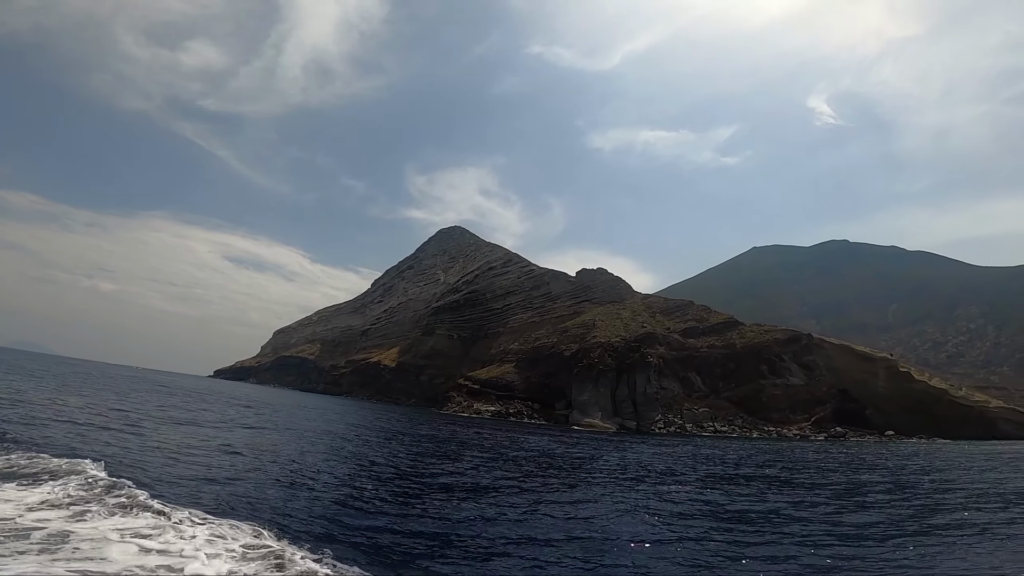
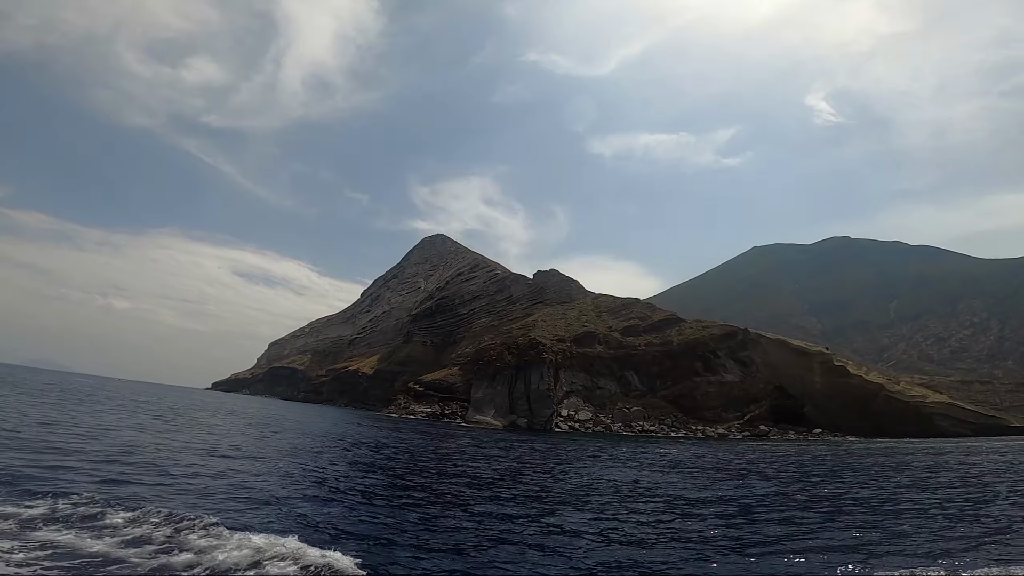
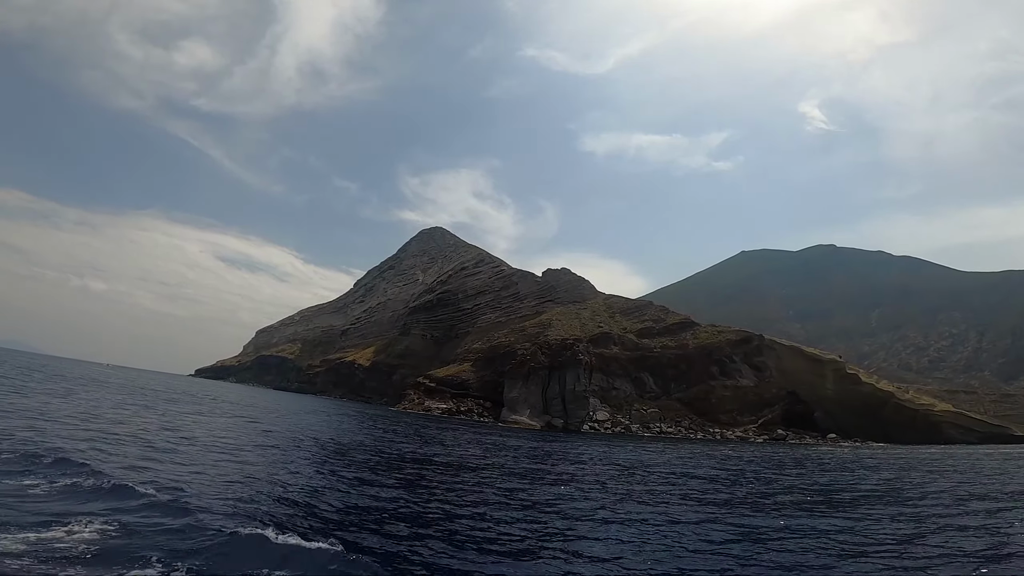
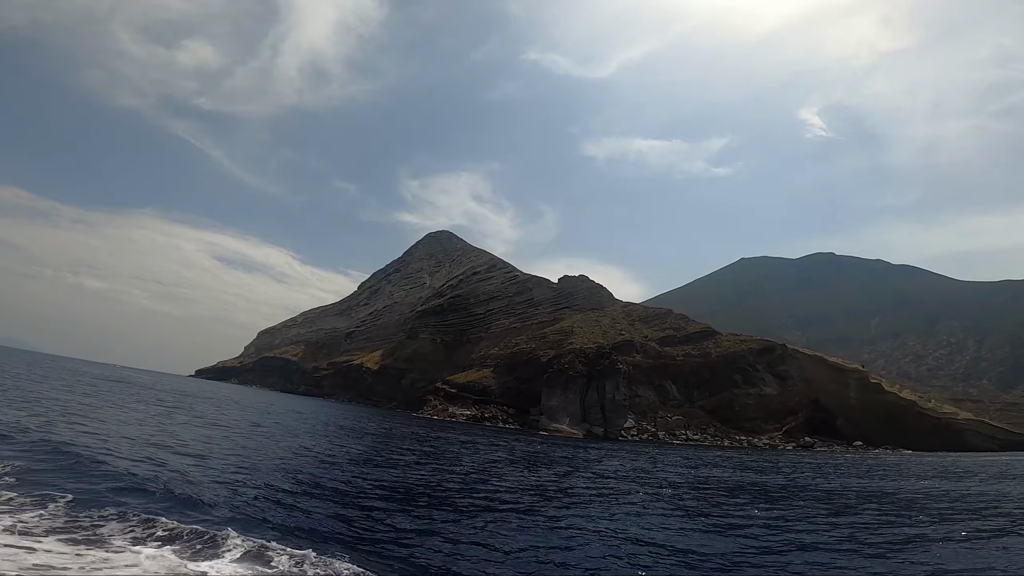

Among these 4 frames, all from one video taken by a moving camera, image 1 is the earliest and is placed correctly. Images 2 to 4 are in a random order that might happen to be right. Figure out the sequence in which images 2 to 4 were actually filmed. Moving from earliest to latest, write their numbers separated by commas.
4, 3, 2
